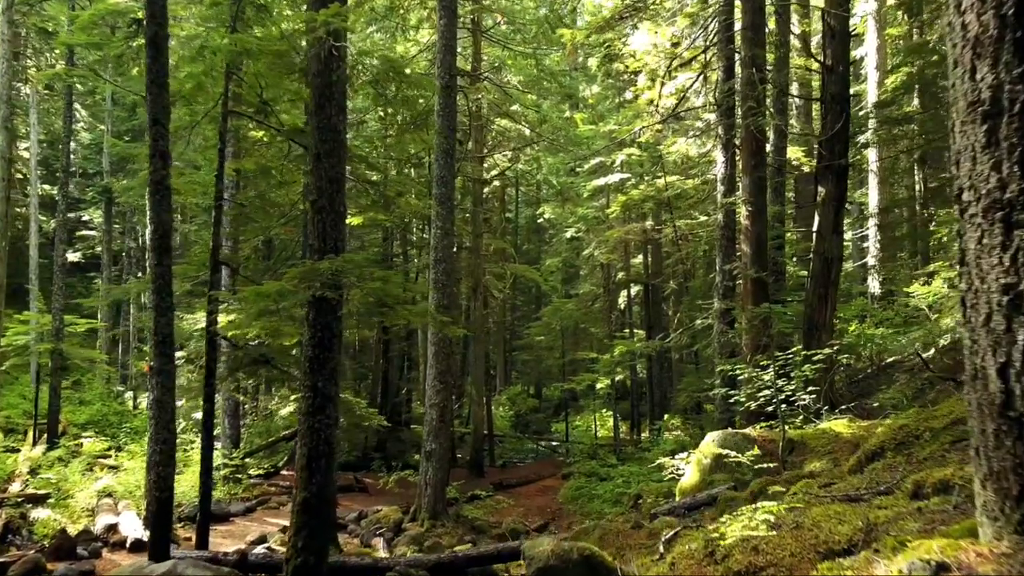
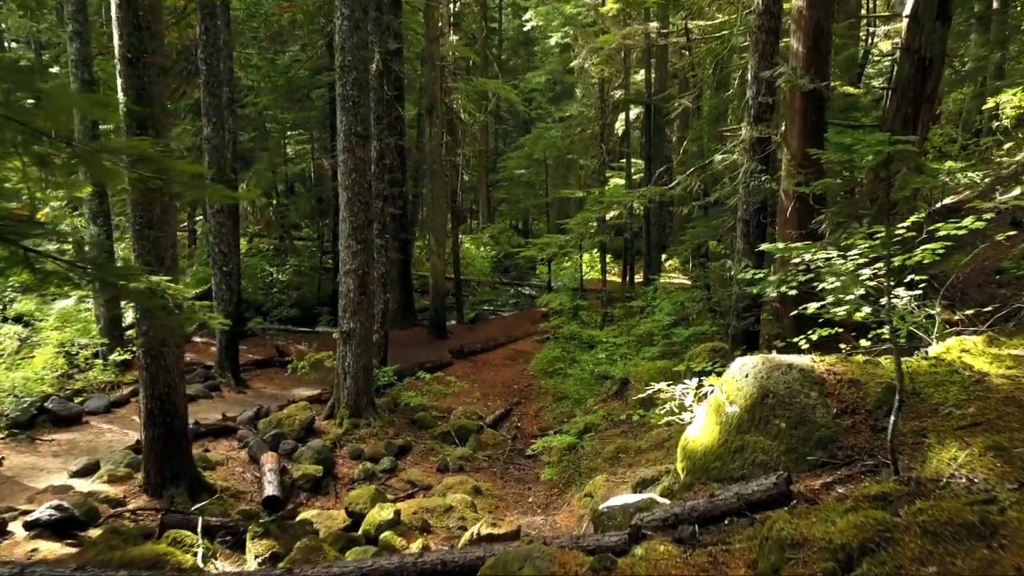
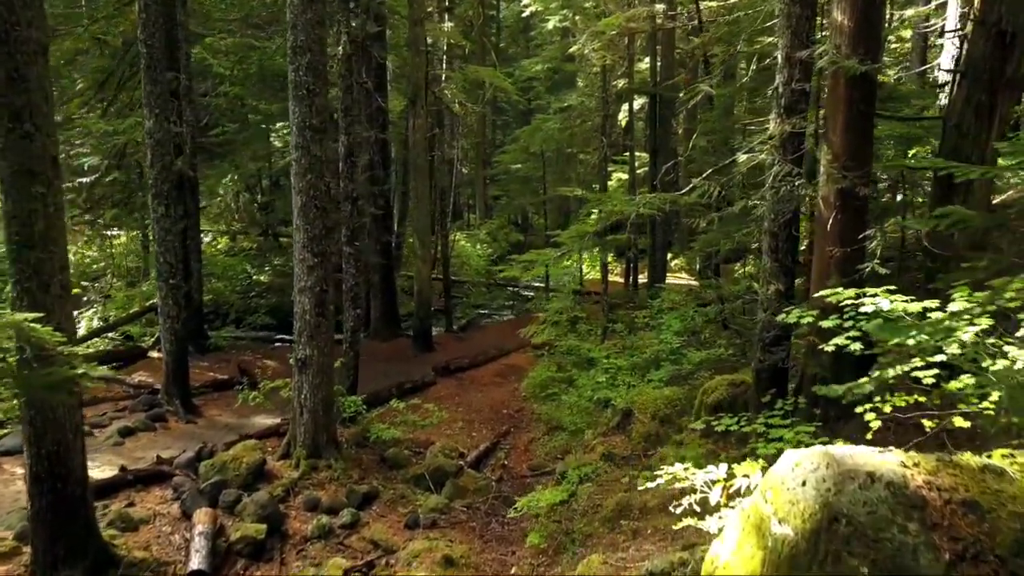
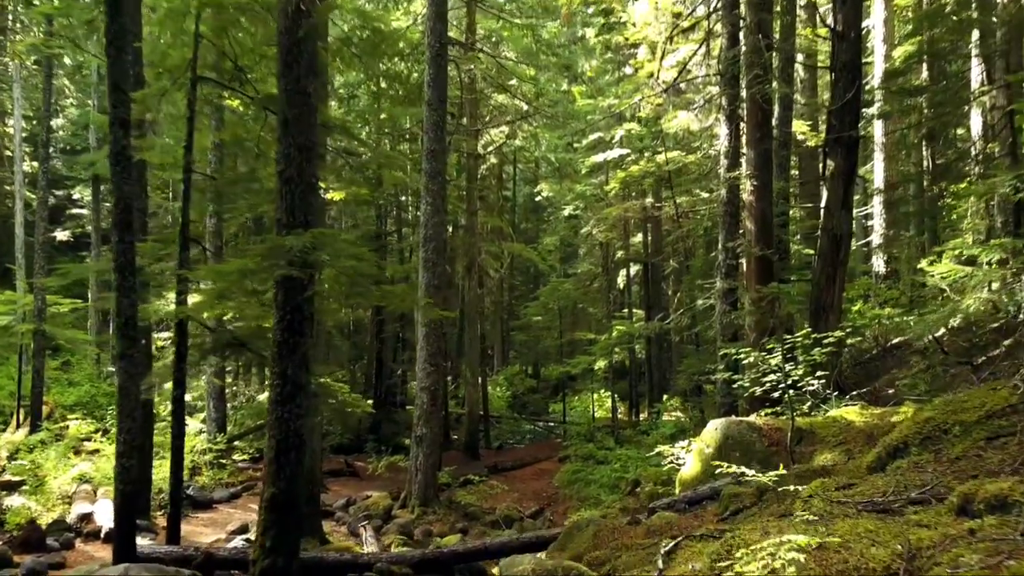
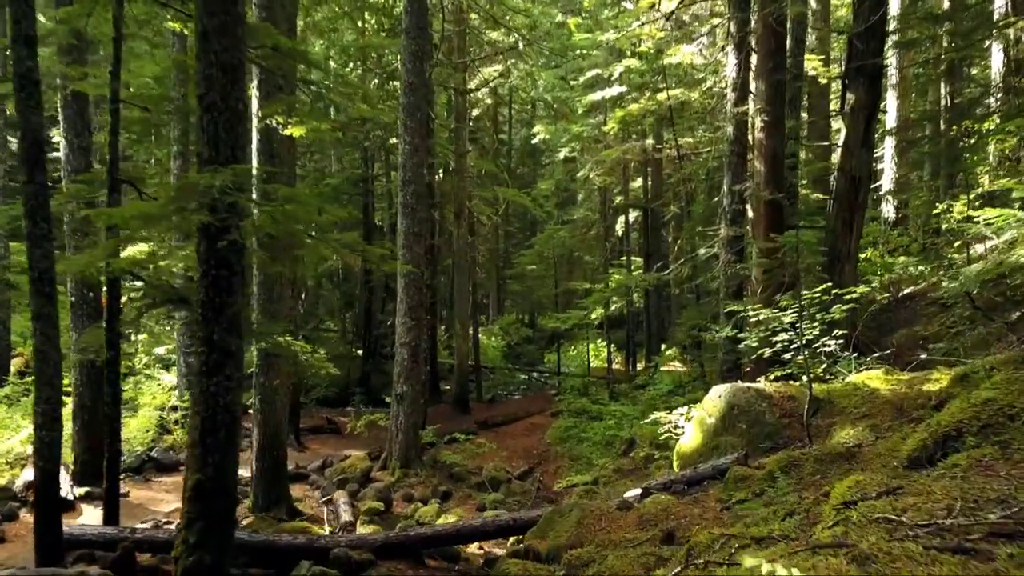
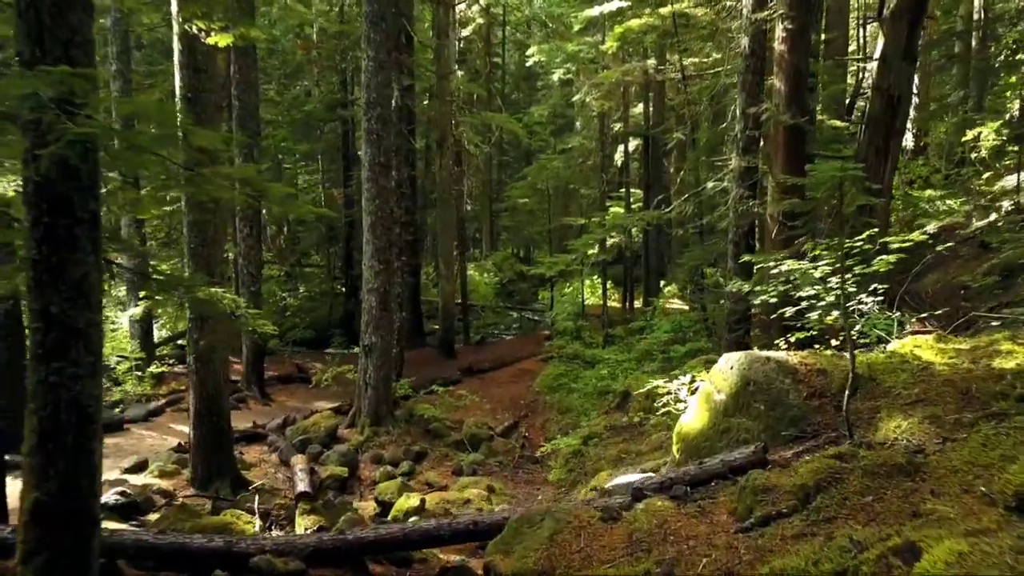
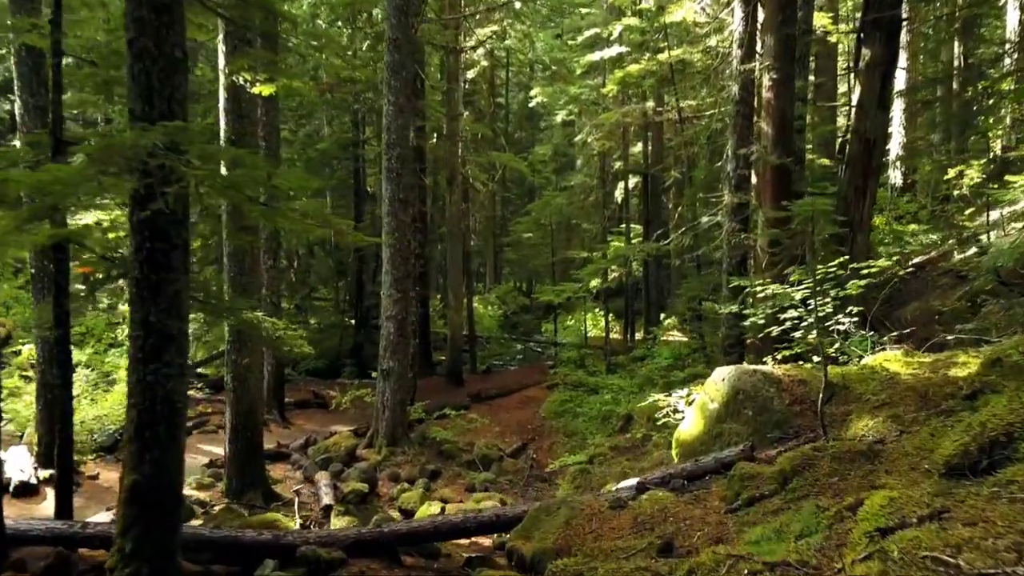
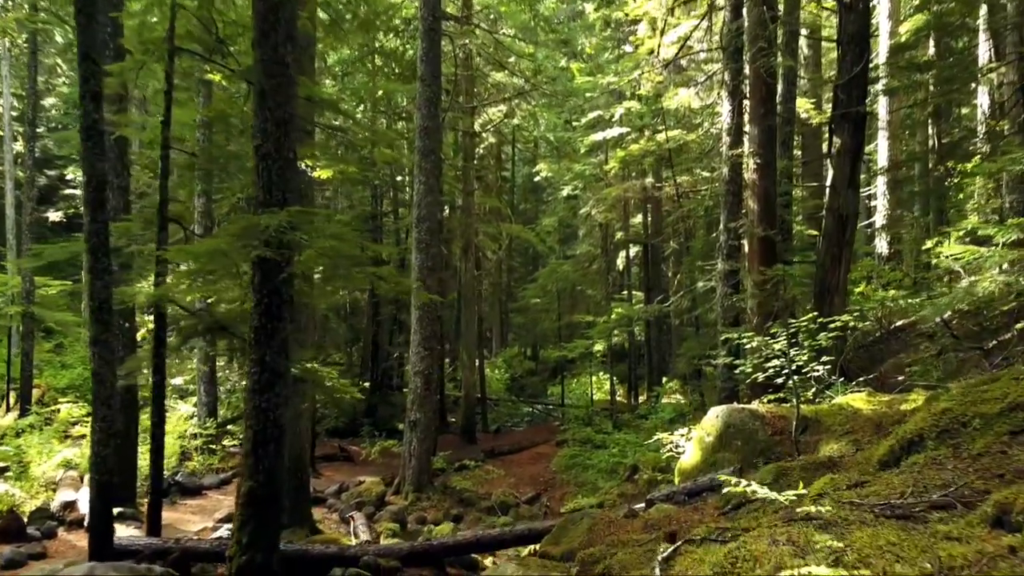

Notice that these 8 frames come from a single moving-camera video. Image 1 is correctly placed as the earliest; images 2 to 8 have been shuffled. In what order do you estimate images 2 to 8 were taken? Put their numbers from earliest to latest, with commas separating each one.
4, 8, 5, 7, 6, 2, 3
